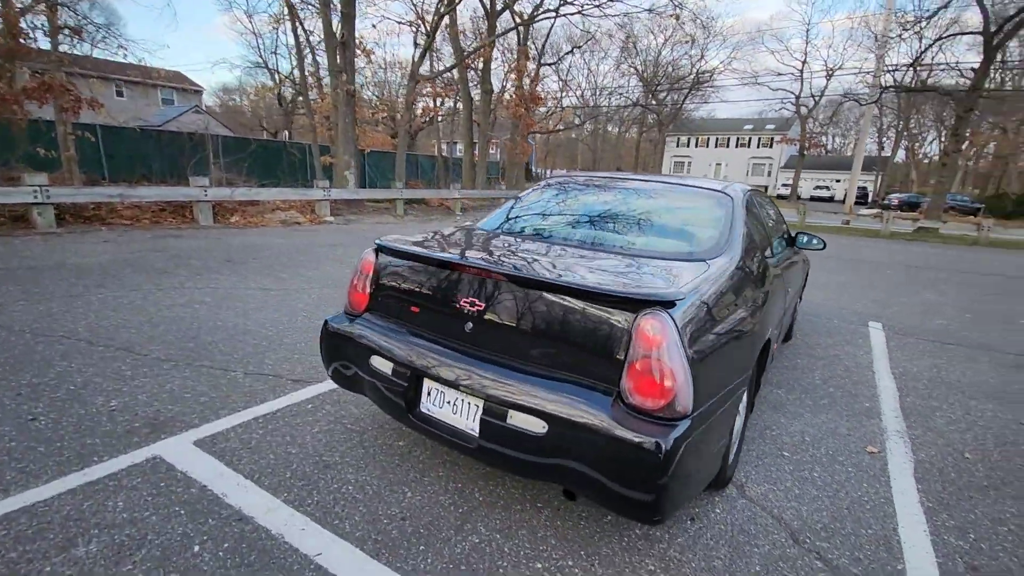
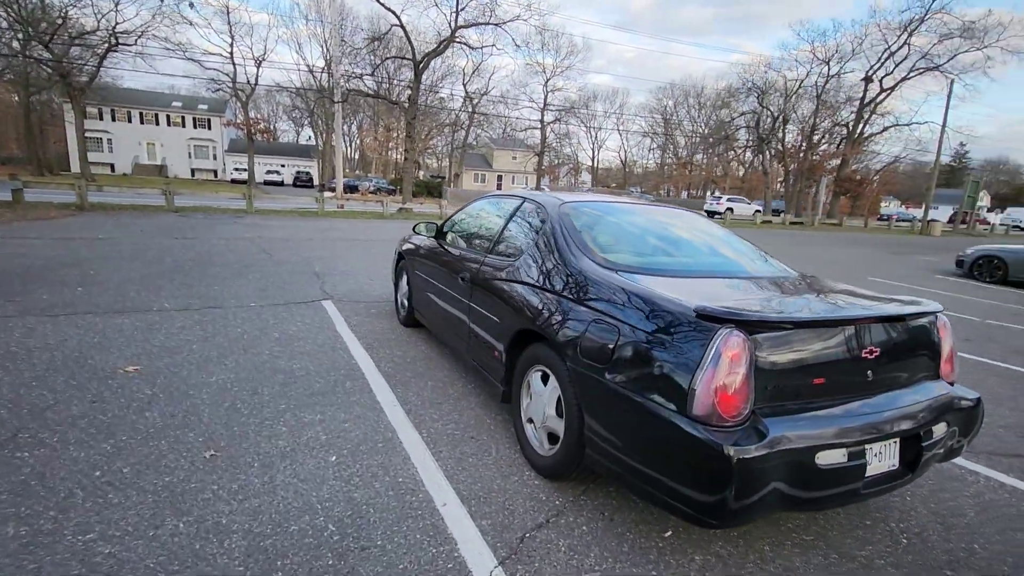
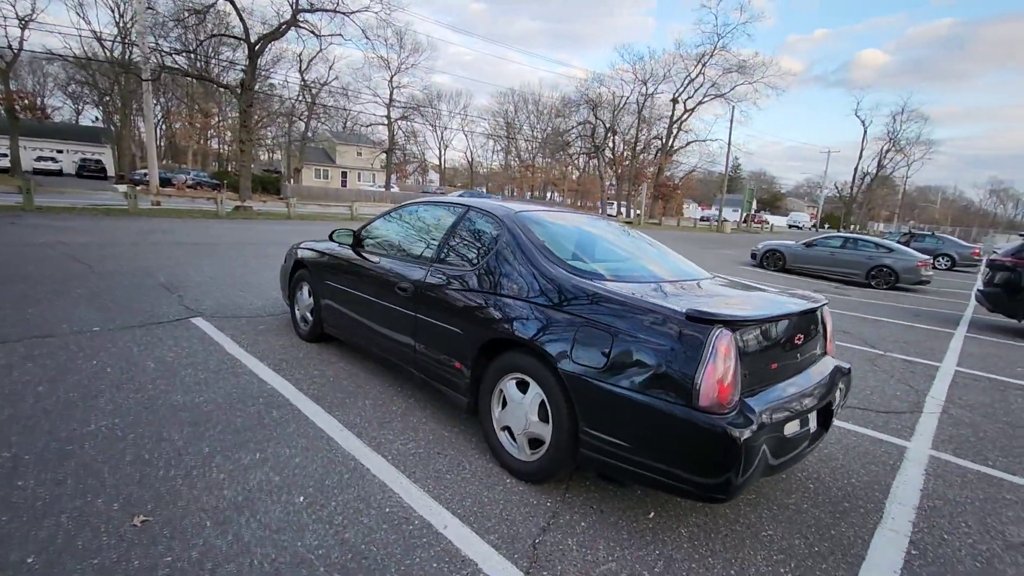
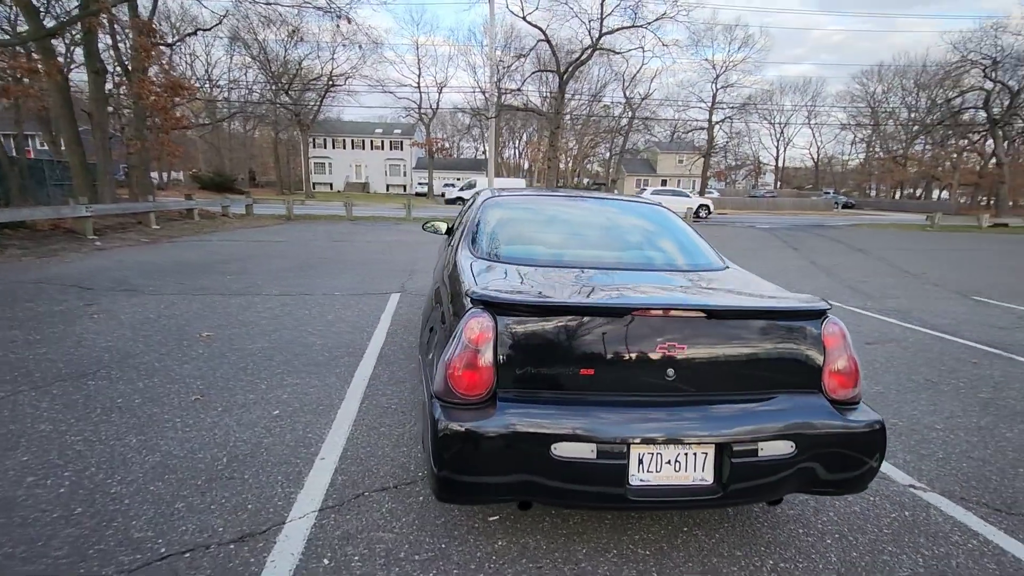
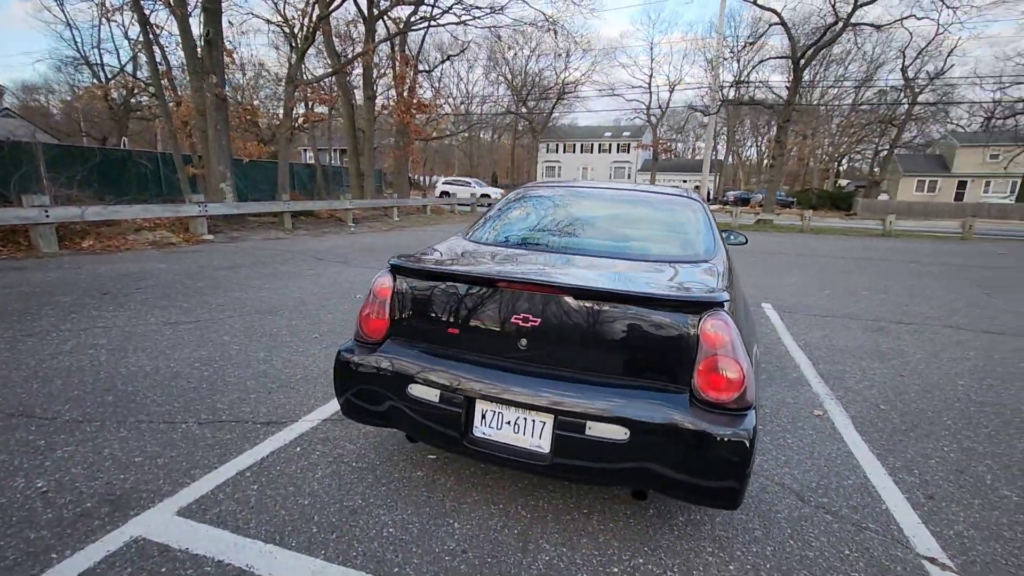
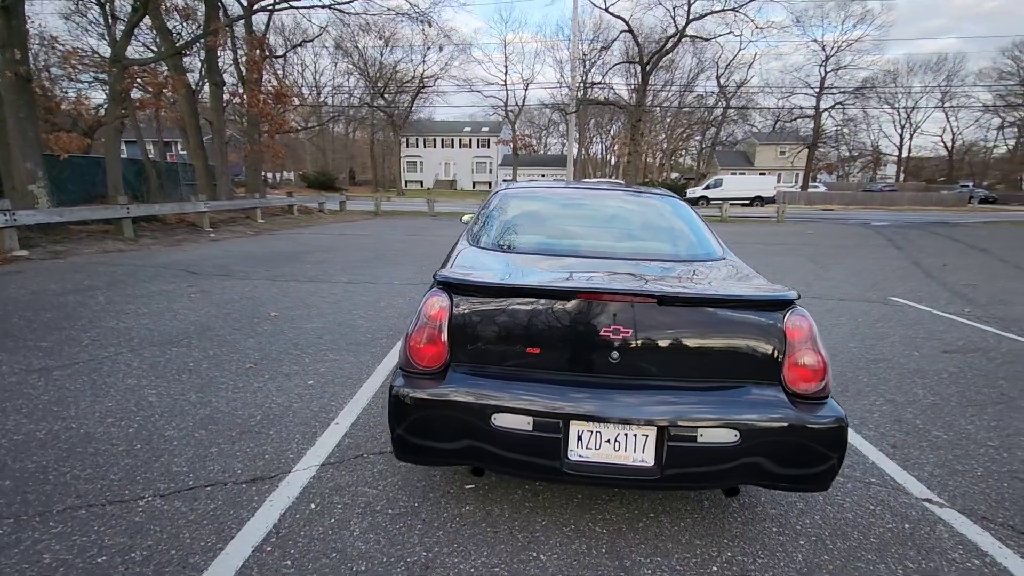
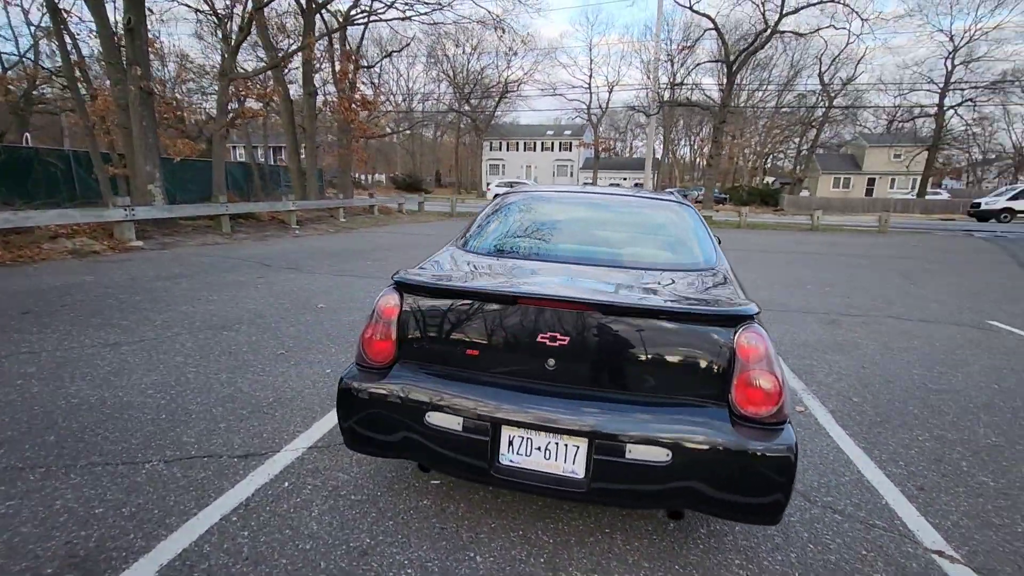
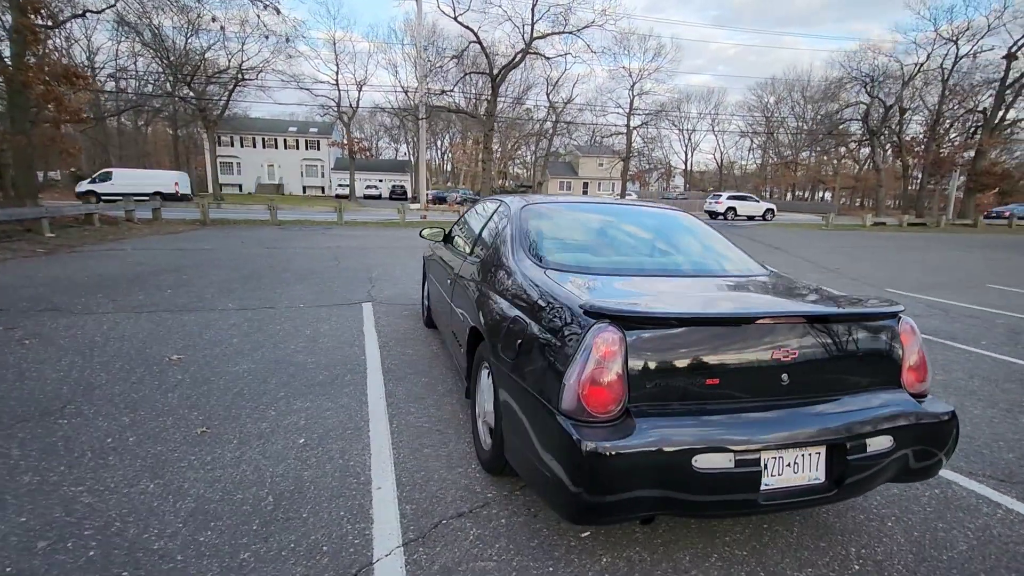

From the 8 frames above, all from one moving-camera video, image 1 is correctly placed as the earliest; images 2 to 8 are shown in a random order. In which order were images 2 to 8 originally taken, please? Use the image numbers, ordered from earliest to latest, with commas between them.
5, 7, 6, 4, 8, 2, 3
